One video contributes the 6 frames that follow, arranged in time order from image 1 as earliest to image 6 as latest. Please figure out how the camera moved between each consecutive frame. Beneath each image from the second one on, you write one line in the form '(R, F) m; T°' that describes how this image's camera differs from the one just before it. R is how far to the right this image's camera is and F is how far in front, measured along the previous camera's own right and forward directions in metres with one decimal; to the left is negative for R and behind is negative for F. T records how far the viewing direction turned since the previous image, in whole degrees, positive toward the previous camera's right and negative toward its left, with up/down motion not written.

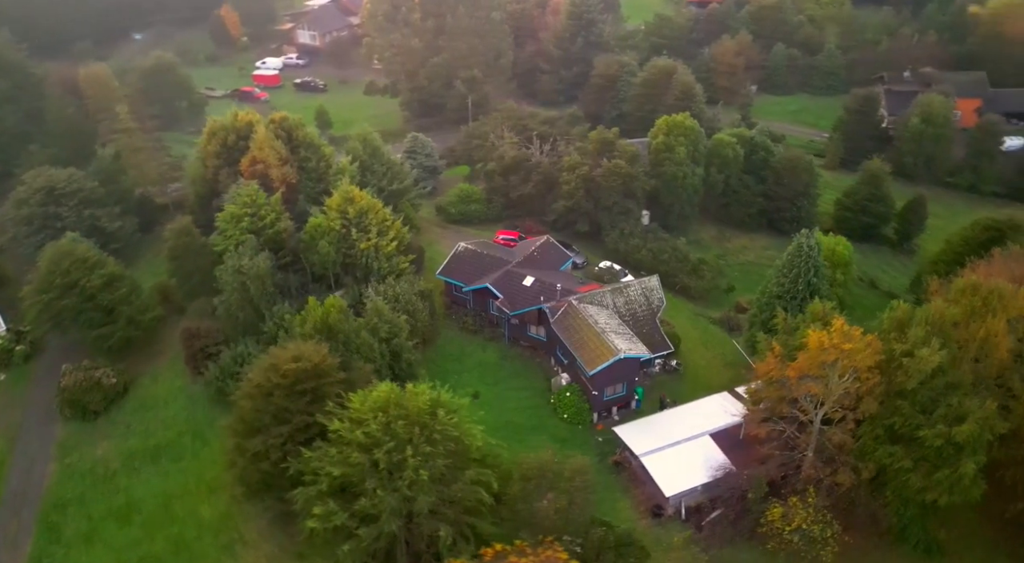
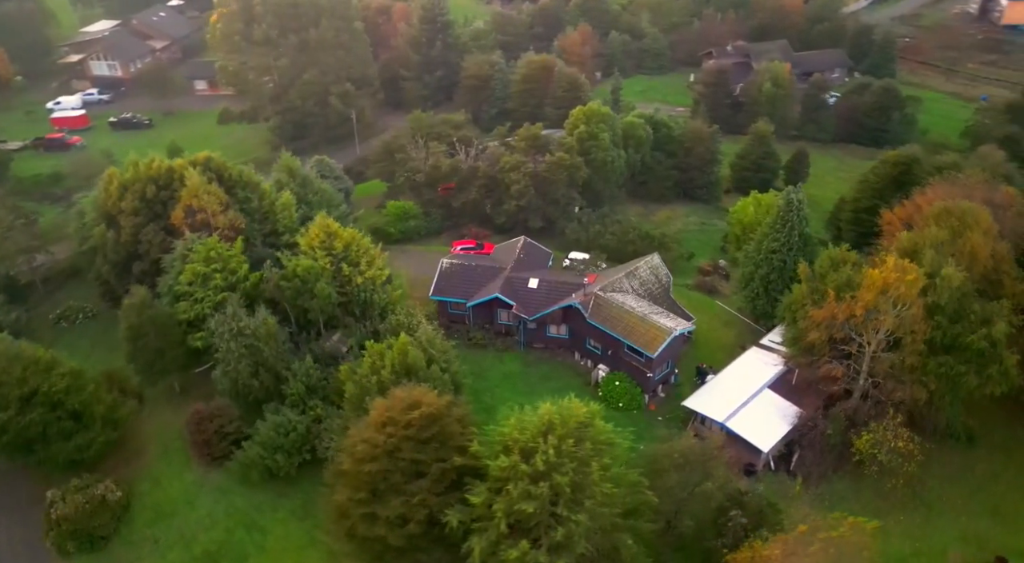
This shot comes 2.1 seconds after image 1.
(-12.1, +2.5) m; +17°
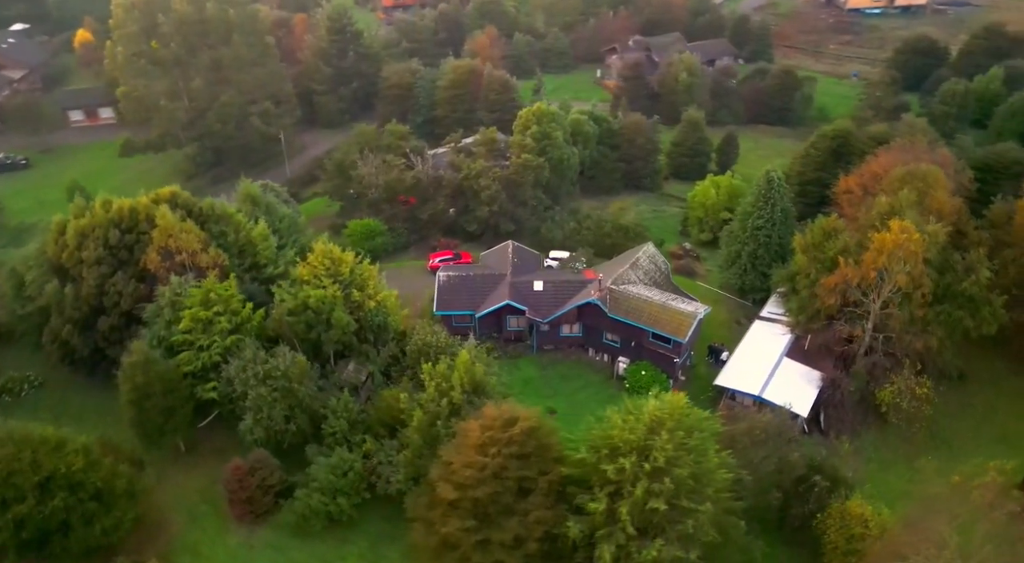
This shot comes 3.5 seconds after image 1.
(-7.6, +1.2) m; +11°
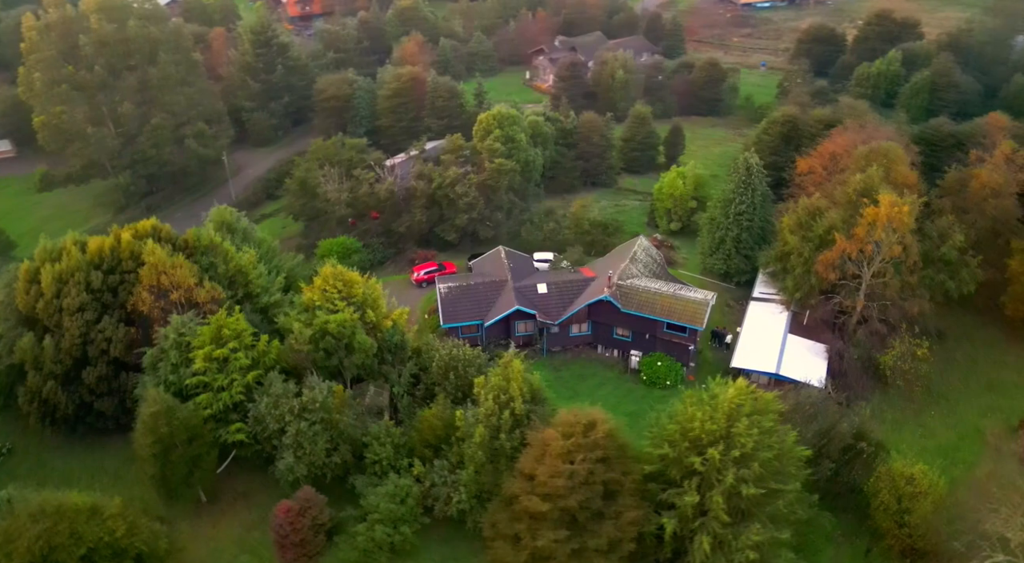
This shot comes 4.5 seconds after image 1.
(-5.8, +0.8) m; +8°
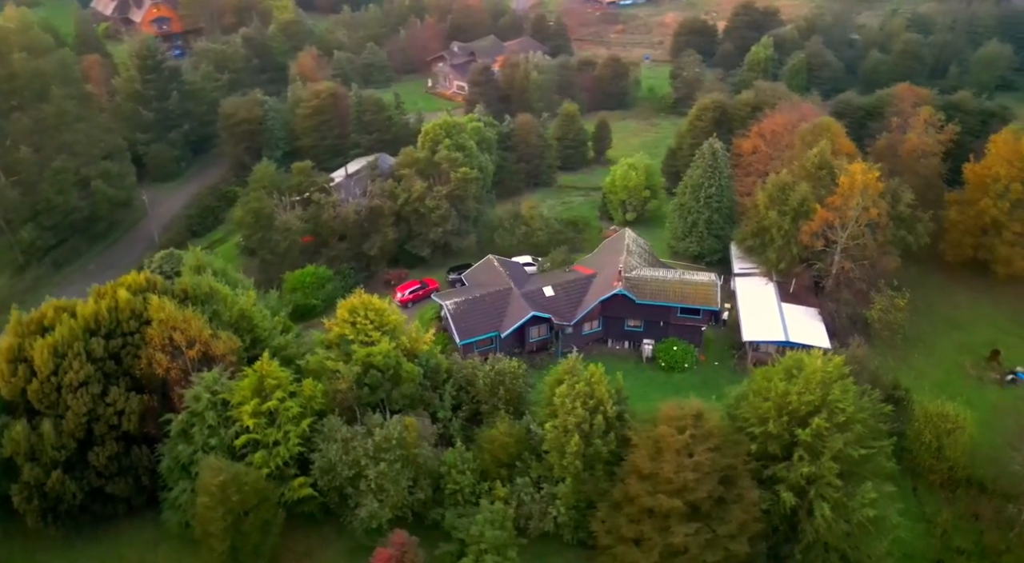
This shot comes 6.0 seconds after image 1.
(-8.1, +1.3) m; +12°
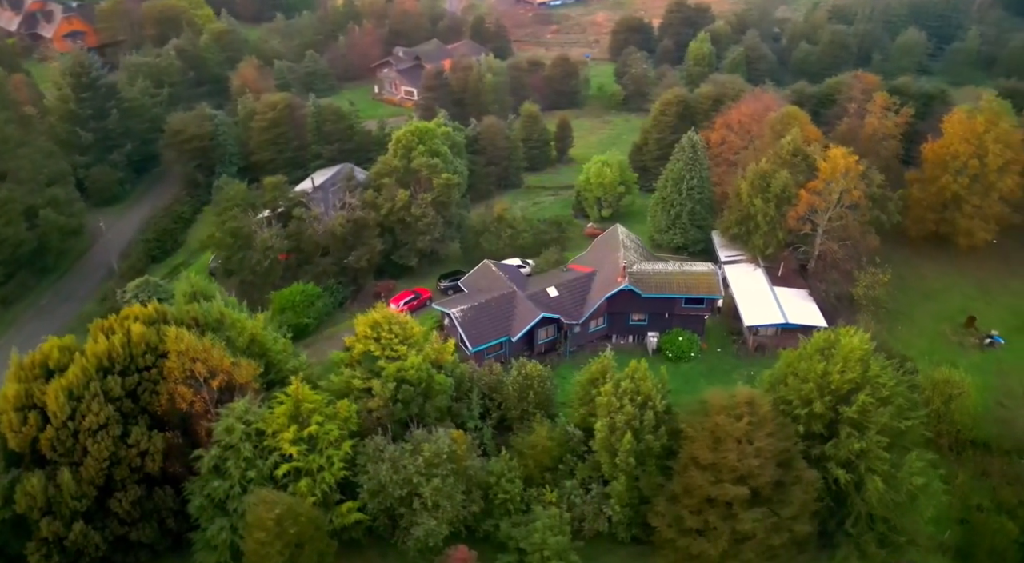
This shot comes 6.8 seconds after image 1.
(-4.4, +0.5) m; +6°
